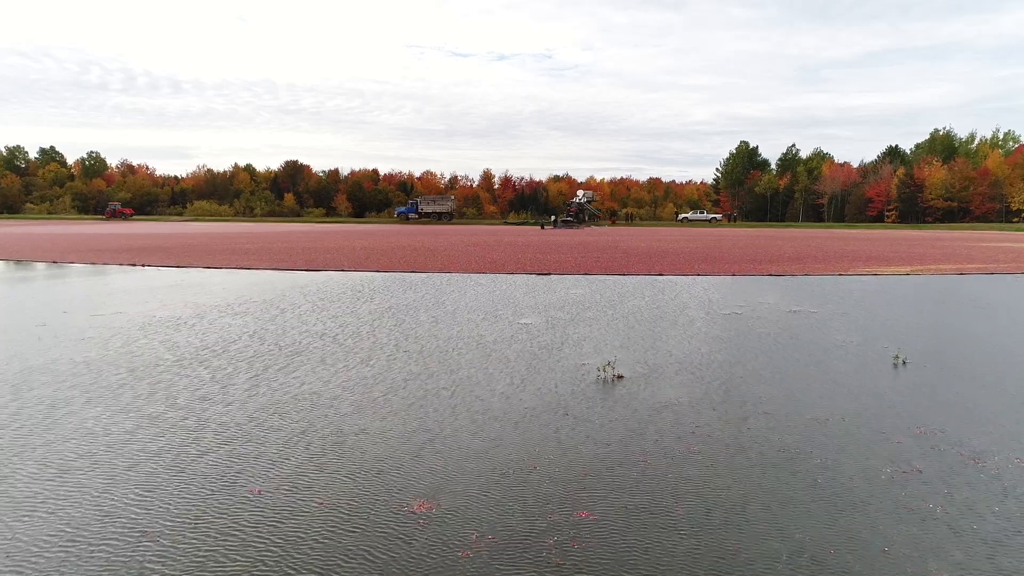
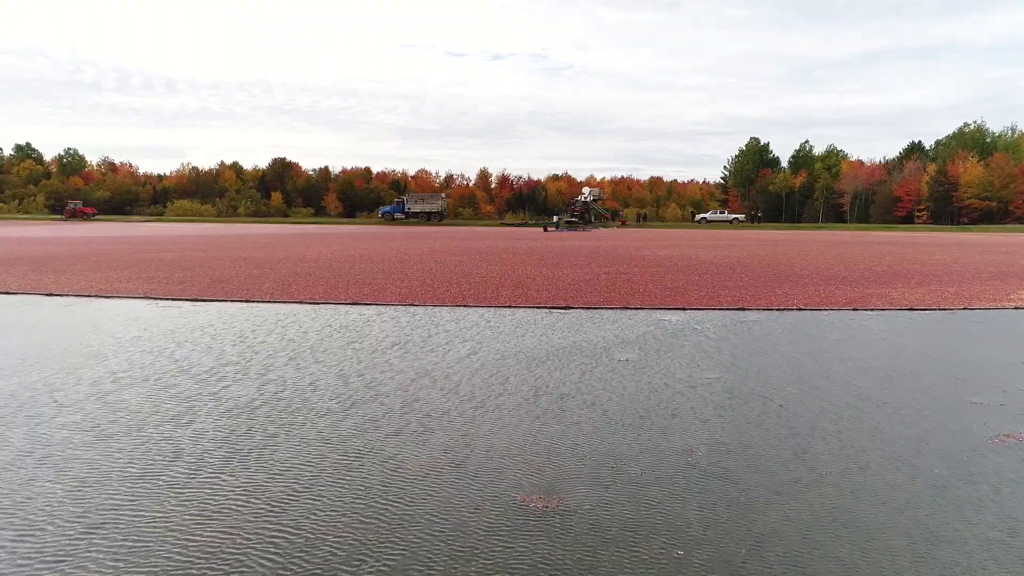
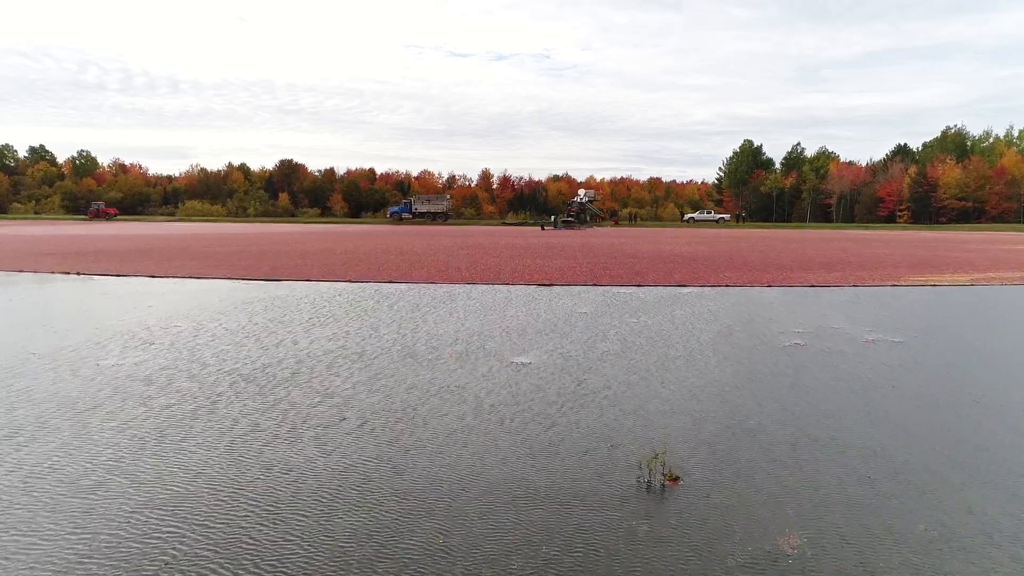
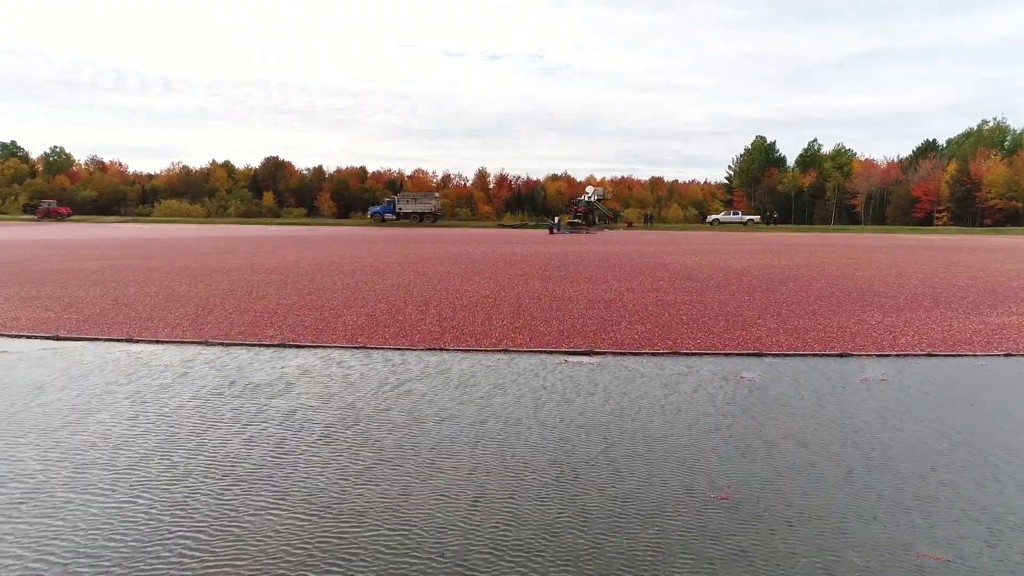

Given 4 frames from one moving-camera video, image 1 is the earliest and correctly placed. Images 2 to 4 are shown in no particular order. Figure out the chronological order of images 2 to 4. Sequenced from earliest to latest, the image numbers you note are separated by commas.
3, 2, 4
